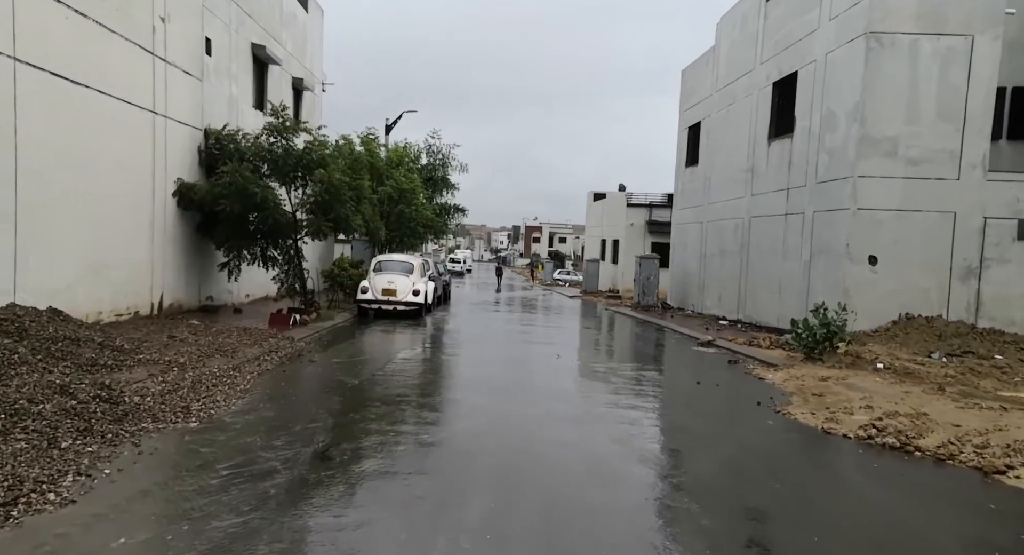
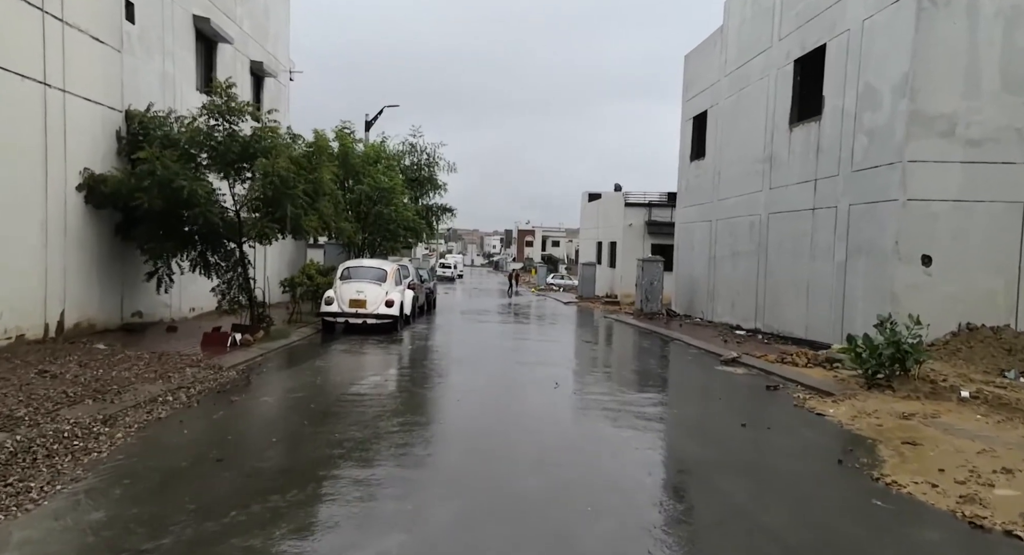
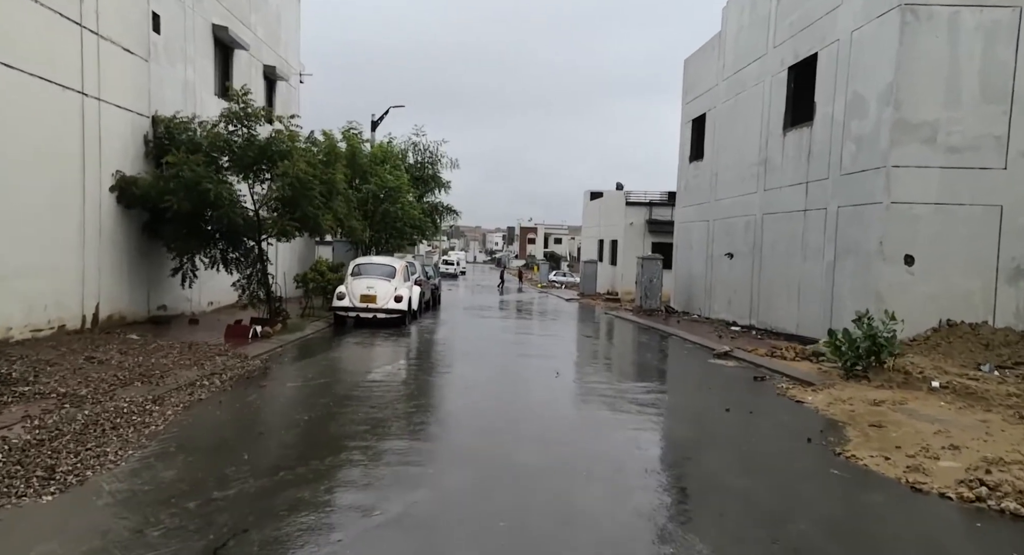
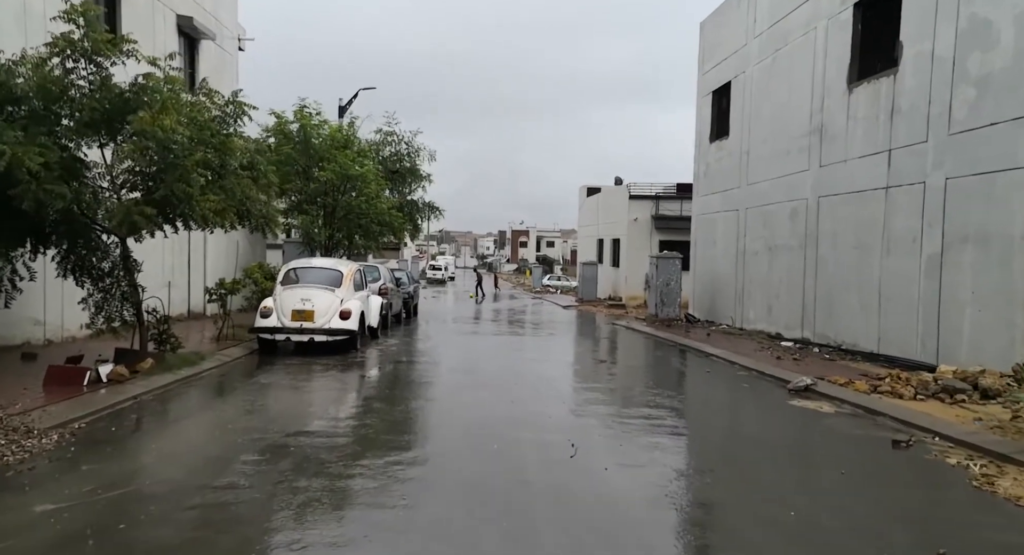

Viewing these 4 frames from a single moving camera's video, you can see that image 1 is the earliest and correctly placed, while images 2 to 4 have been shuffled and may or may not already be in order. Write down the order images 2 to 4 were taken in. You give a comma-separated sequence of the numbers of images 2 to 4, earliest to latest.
3, 2, 4
